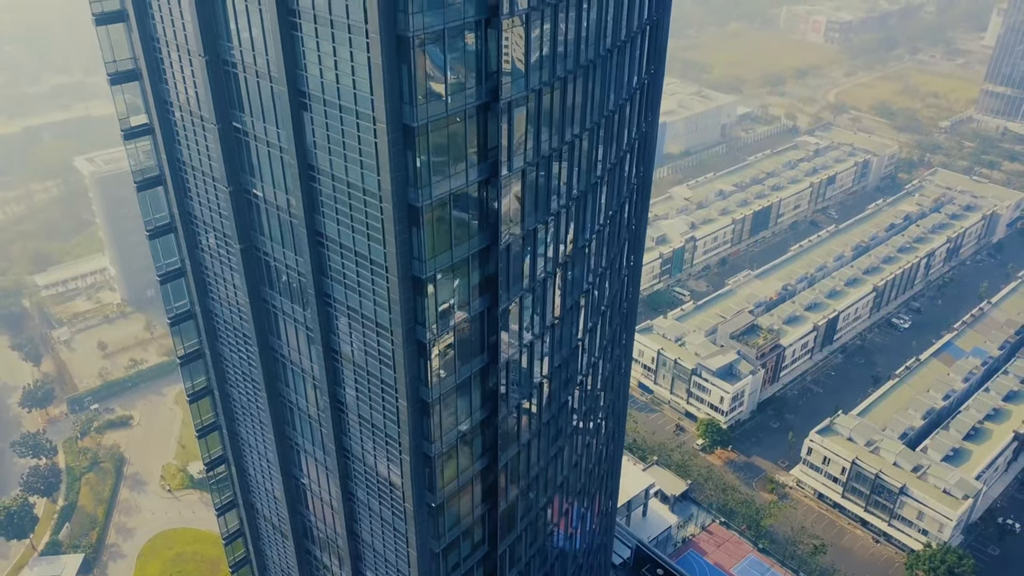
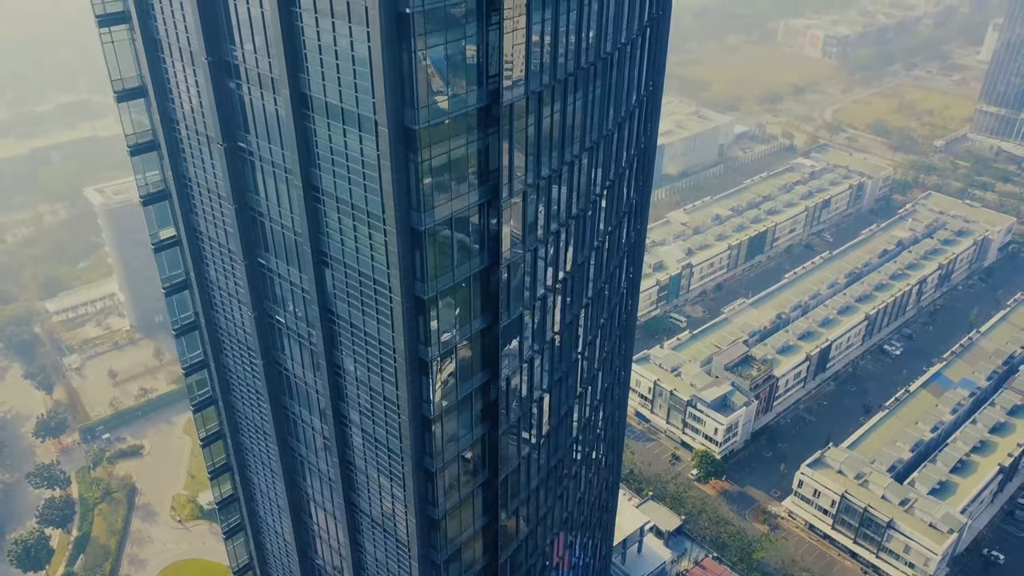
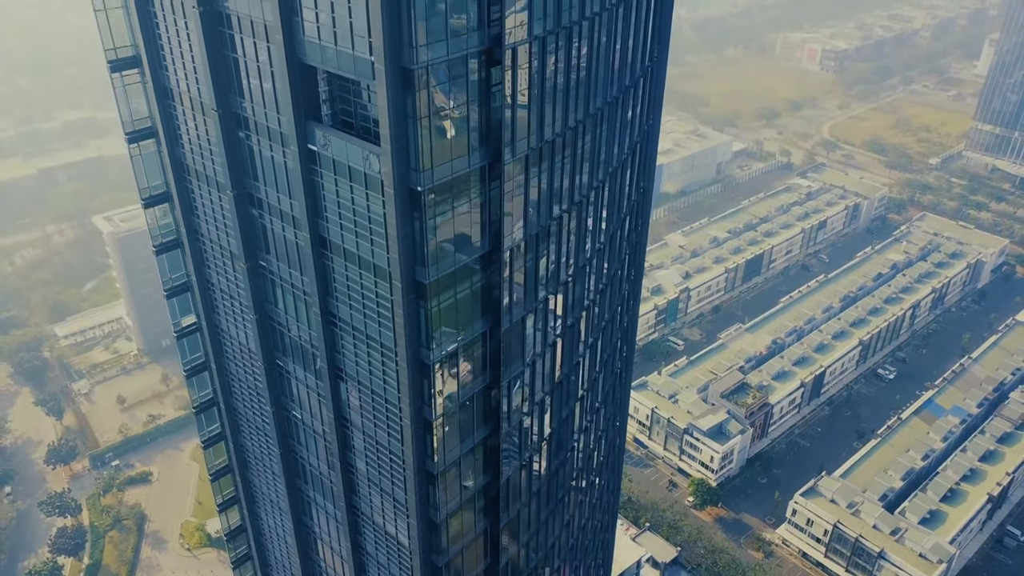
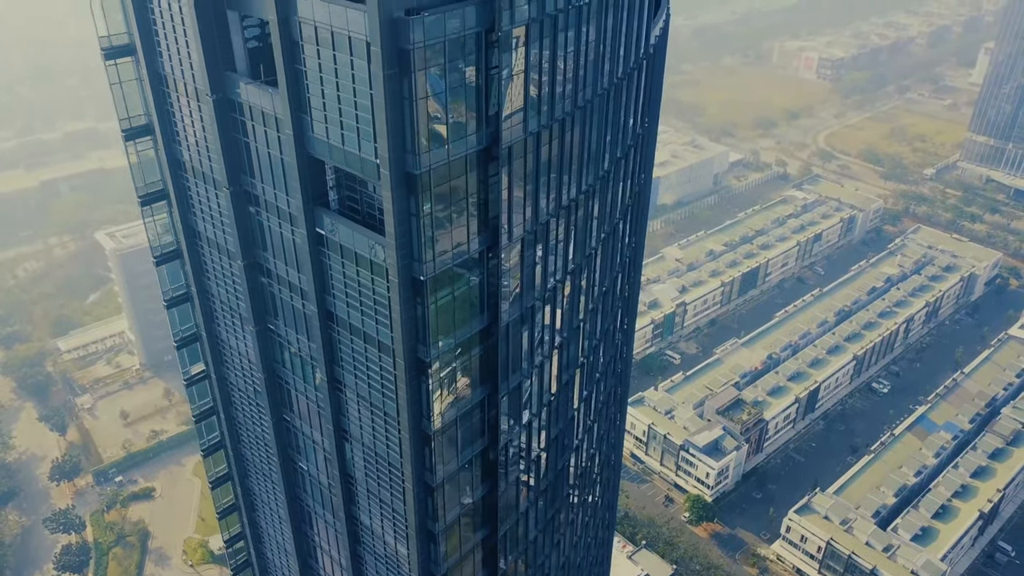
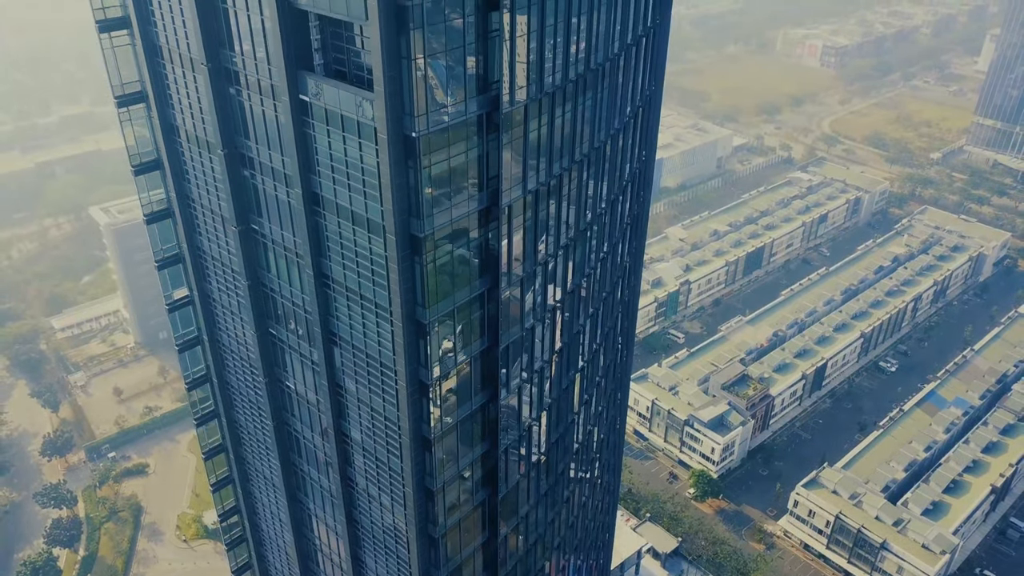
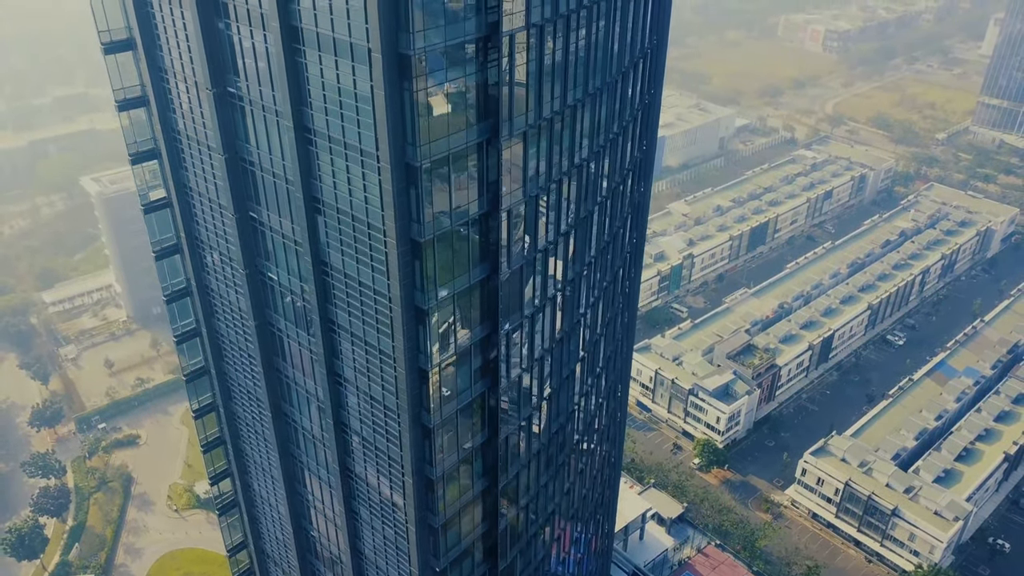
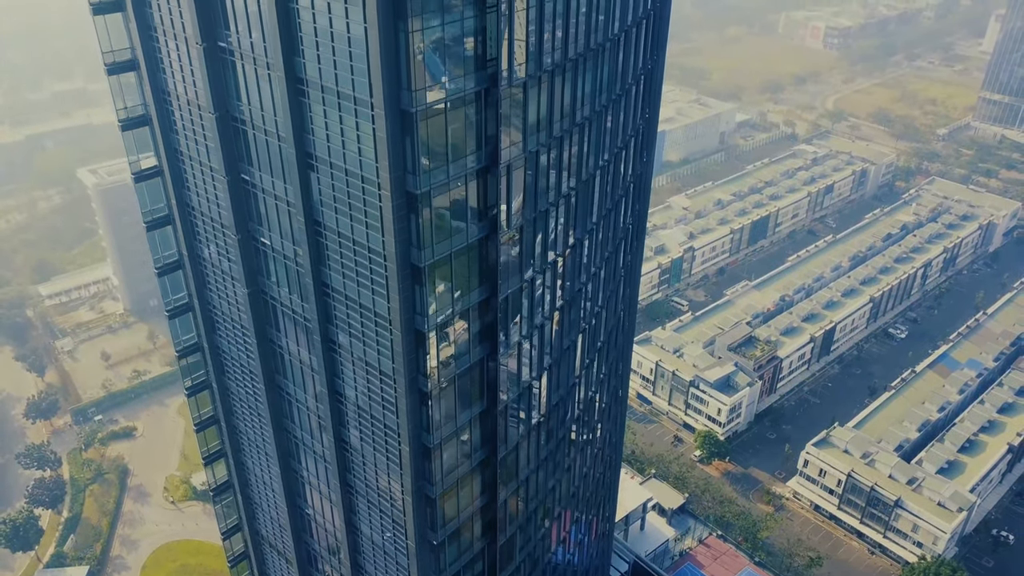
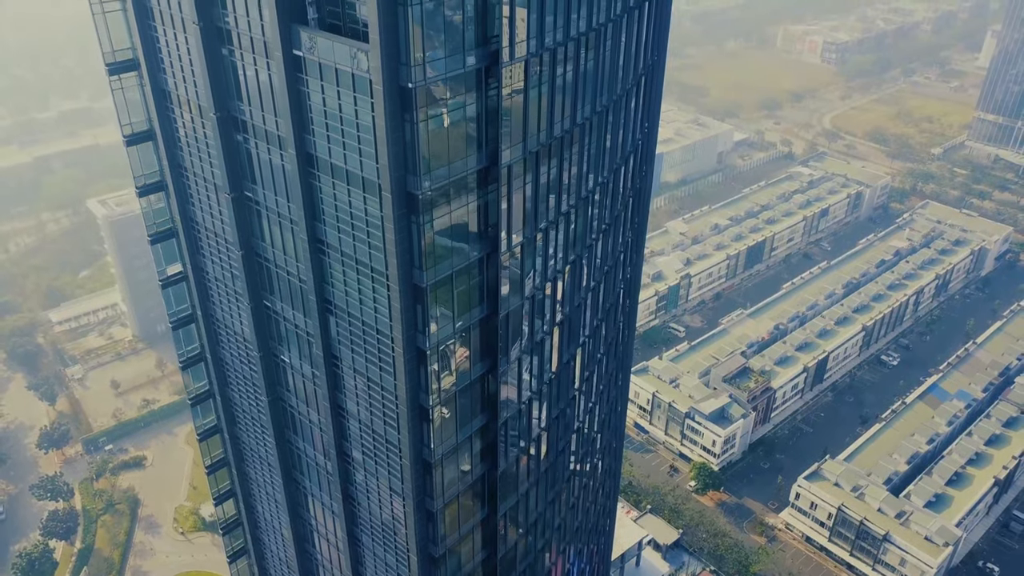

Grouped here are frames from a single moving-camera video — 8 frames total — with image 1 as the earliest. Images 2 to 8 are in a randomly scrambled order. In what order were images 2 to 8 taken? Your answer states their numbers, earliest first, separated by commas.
7, 6, 2, 8, 5, 3, 4
